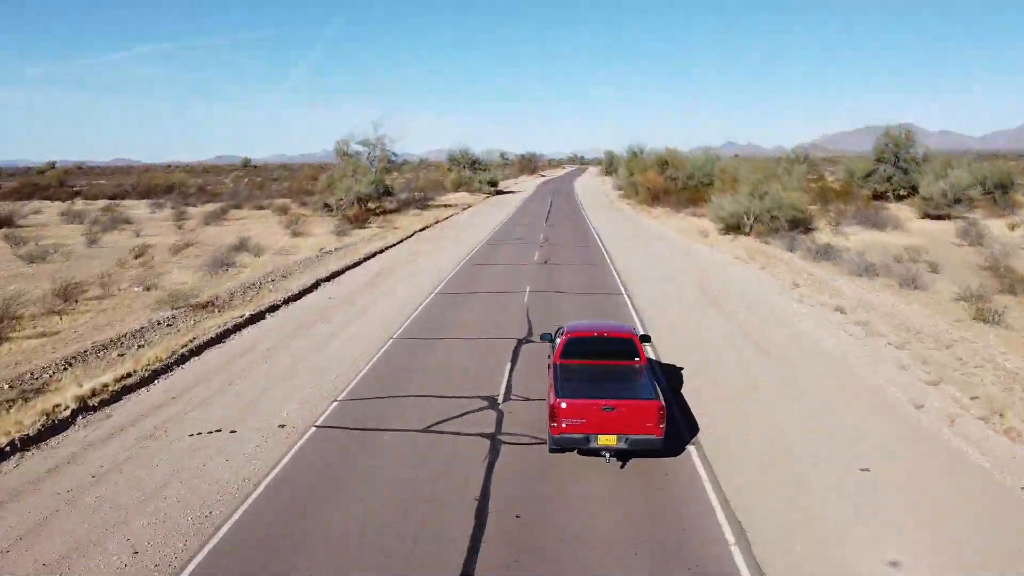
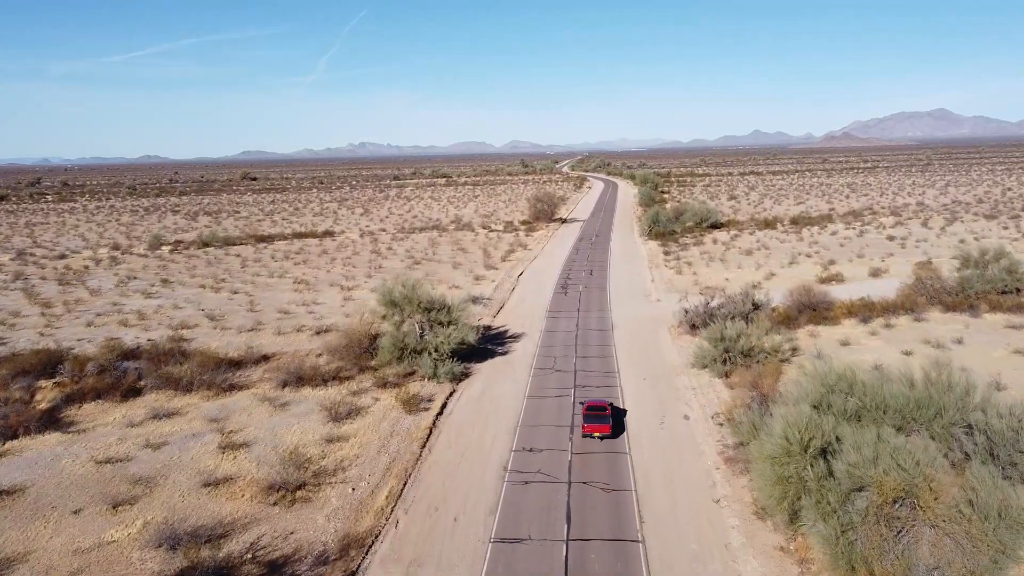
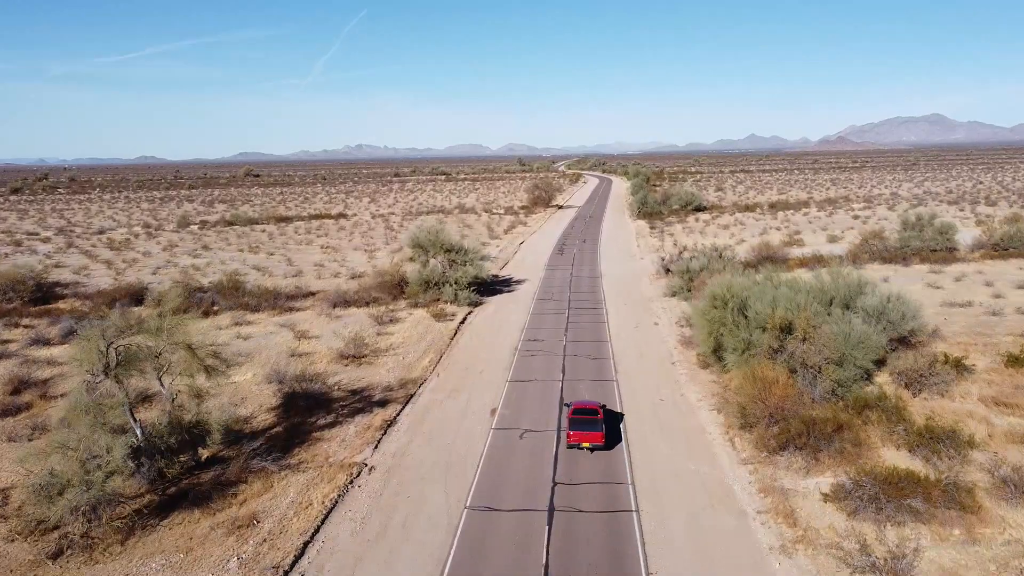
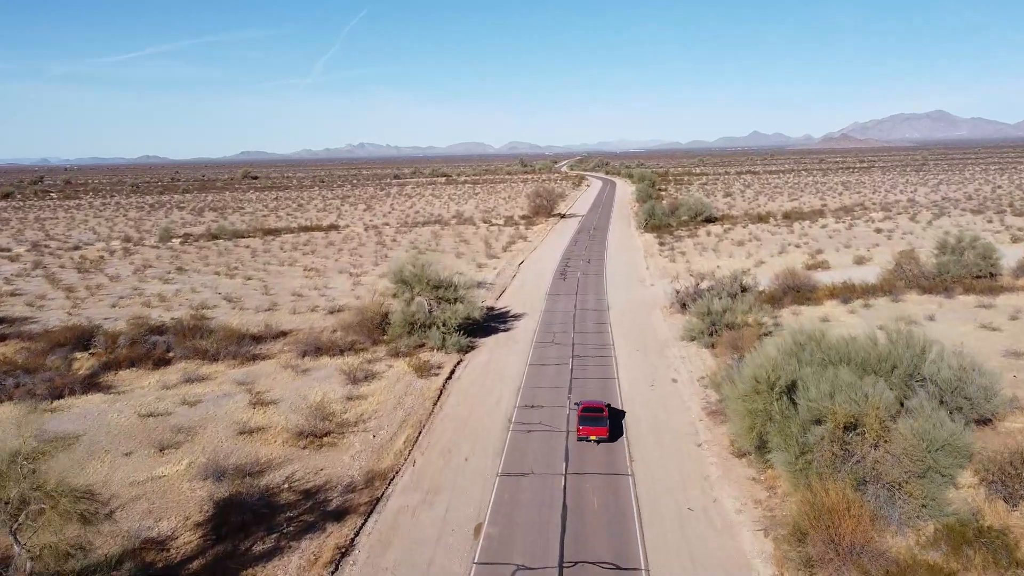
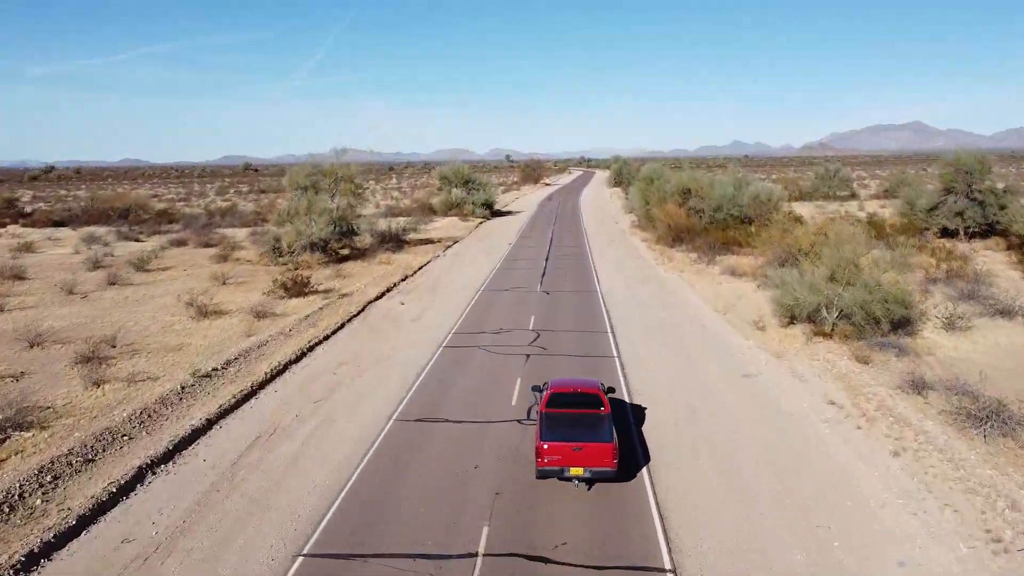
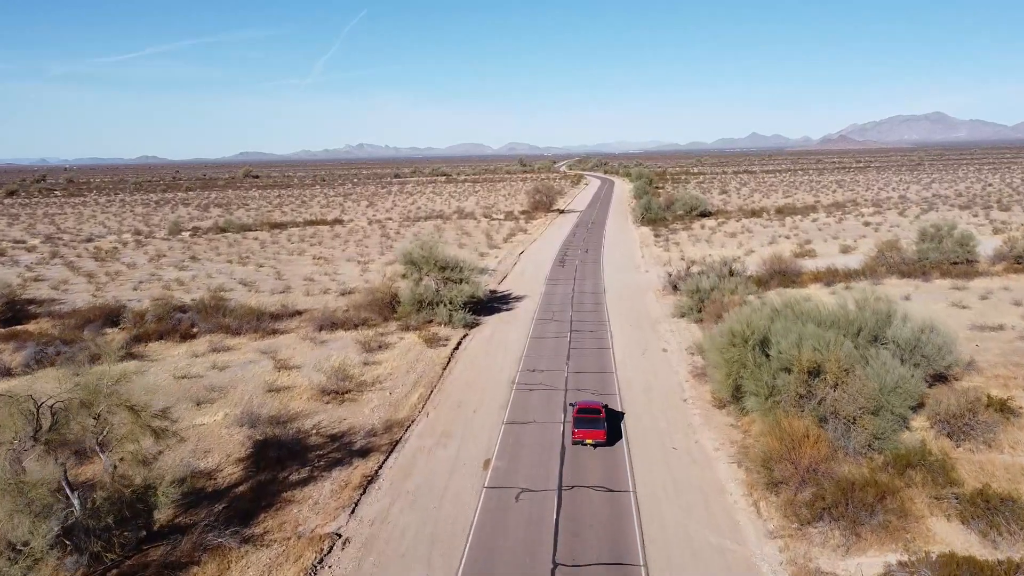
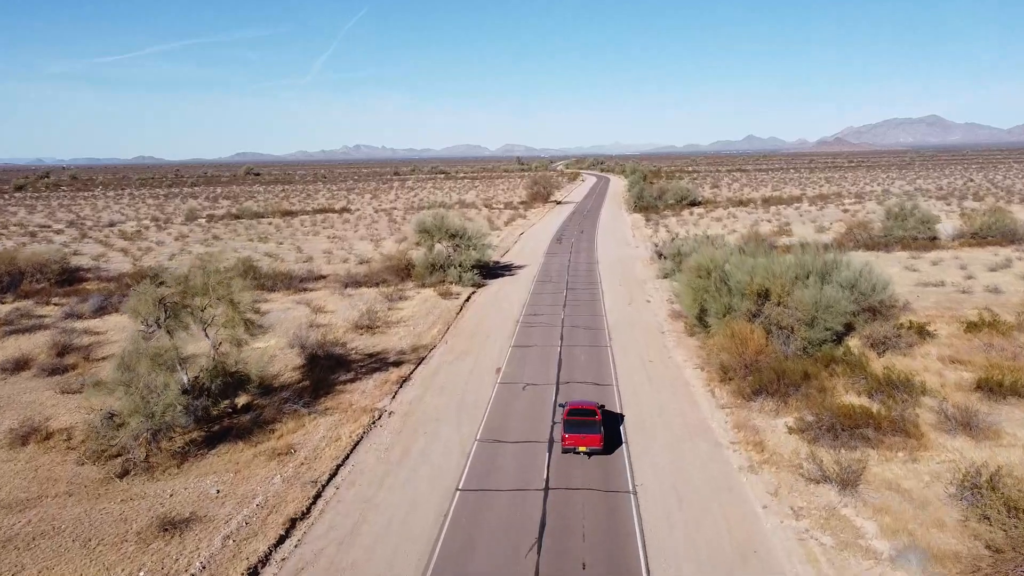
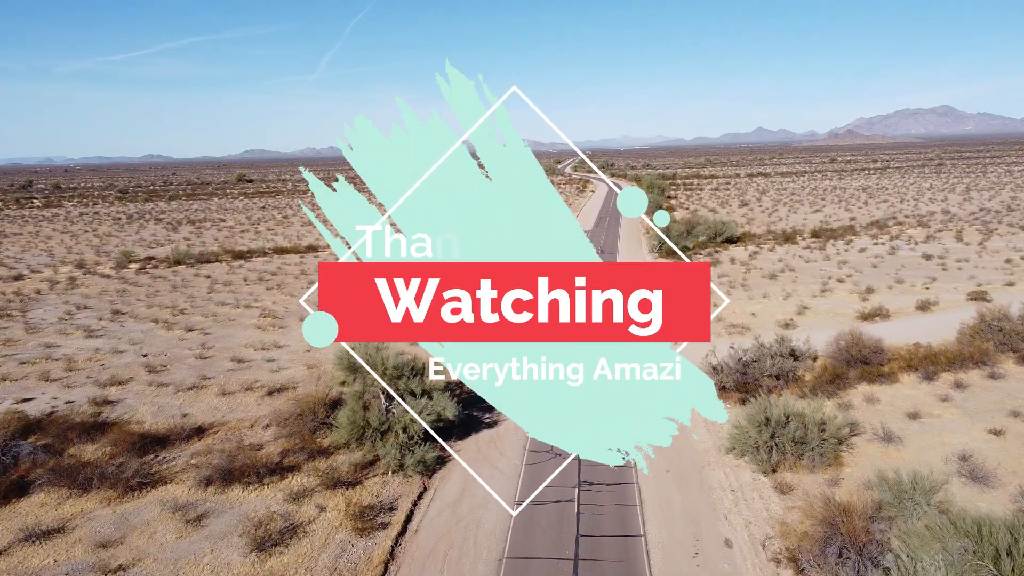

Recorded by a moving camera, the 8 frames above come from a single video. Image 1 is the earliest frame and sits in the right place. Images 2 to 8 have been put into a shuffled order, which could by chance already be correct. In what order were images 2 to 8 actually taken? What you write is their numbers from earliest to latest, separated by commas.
5, 7, 3, 6, 4, 2, 8
